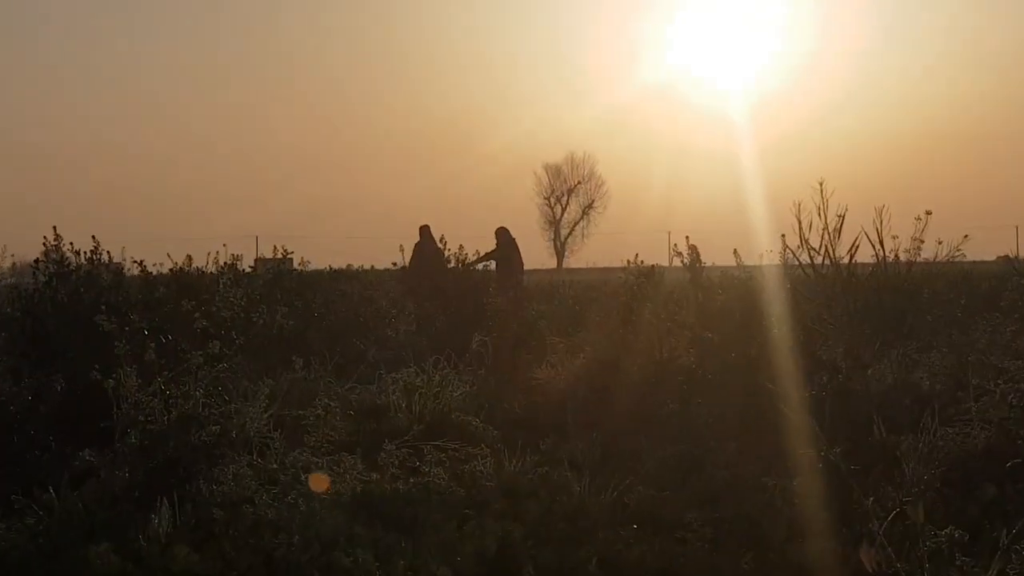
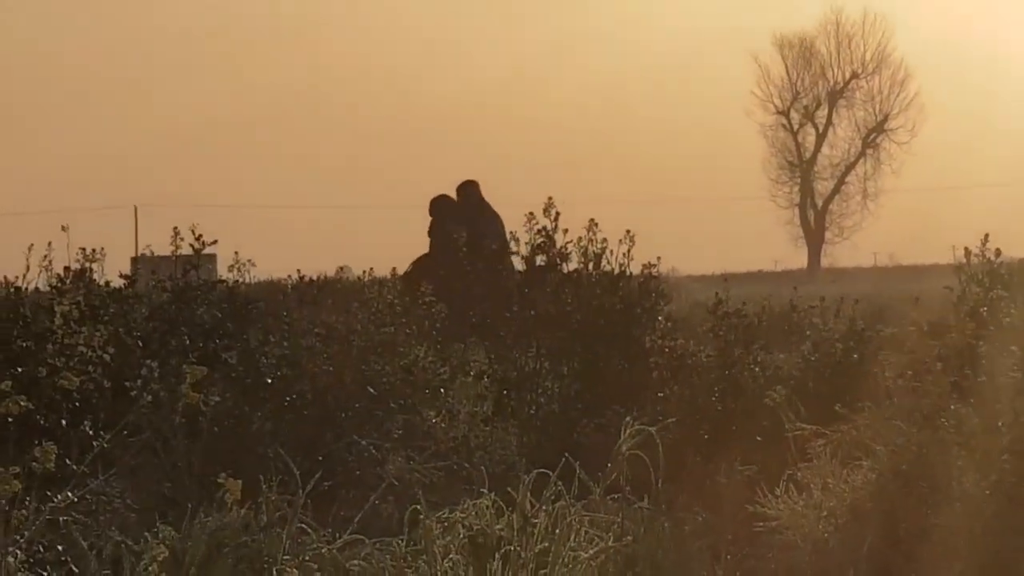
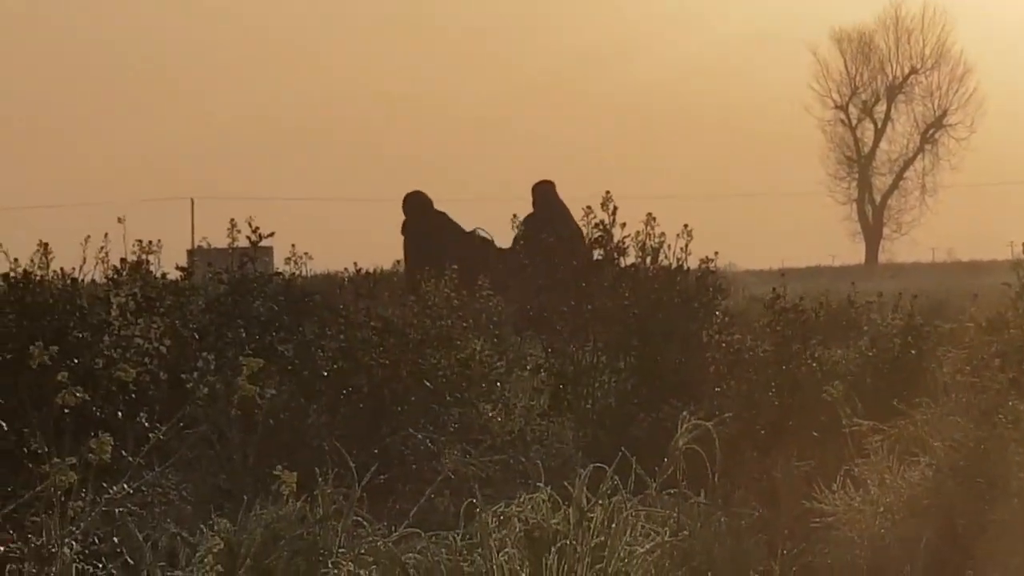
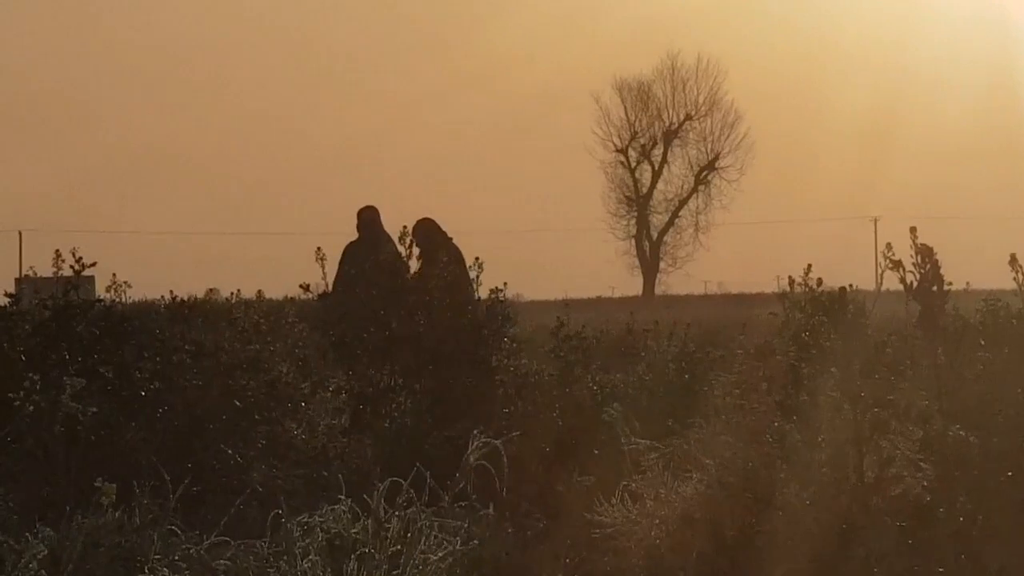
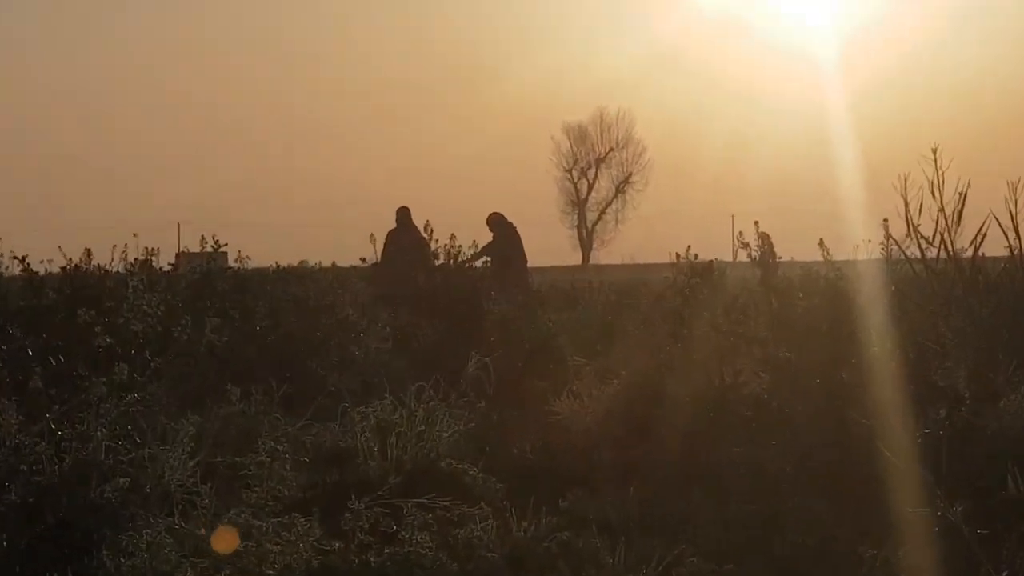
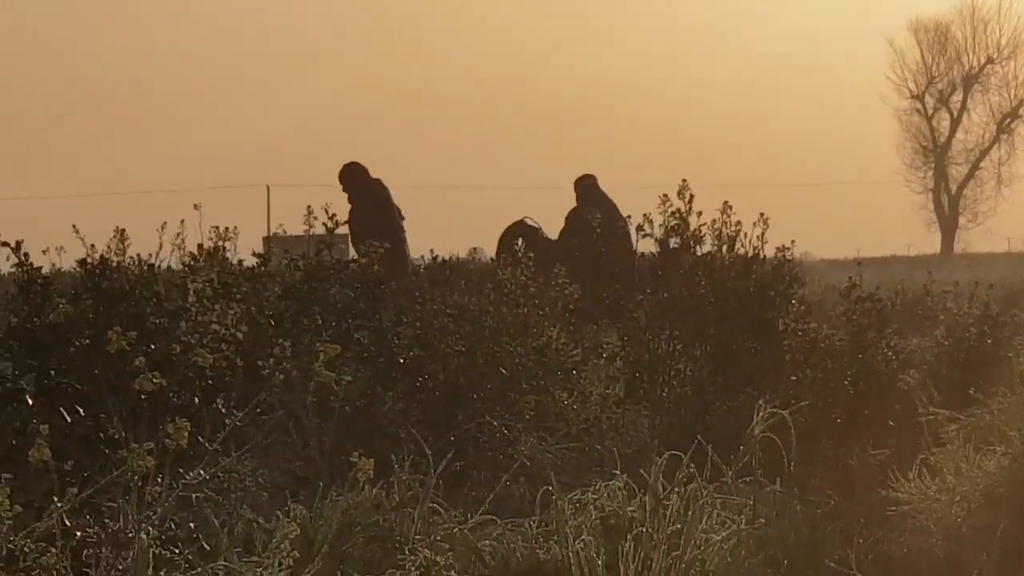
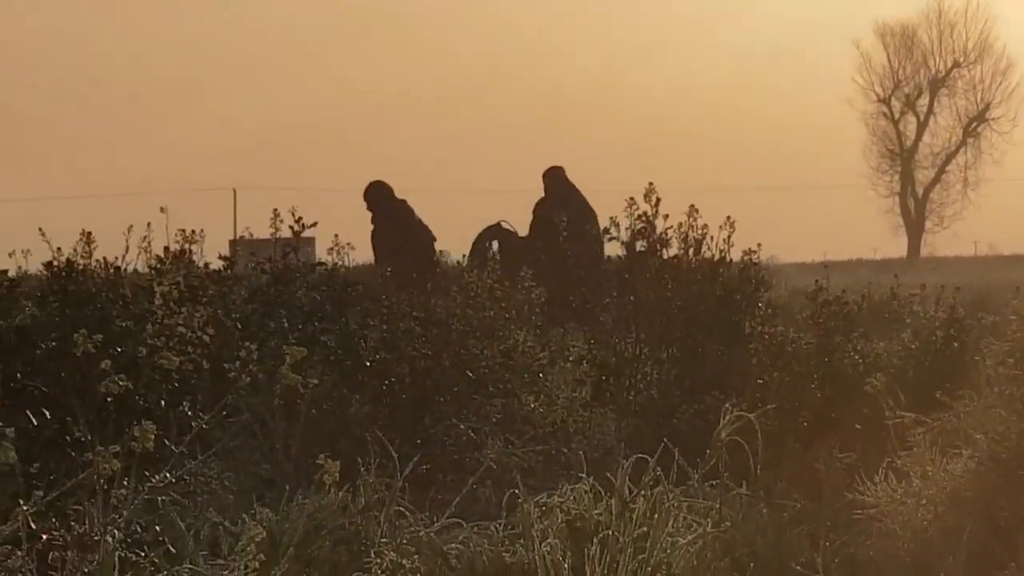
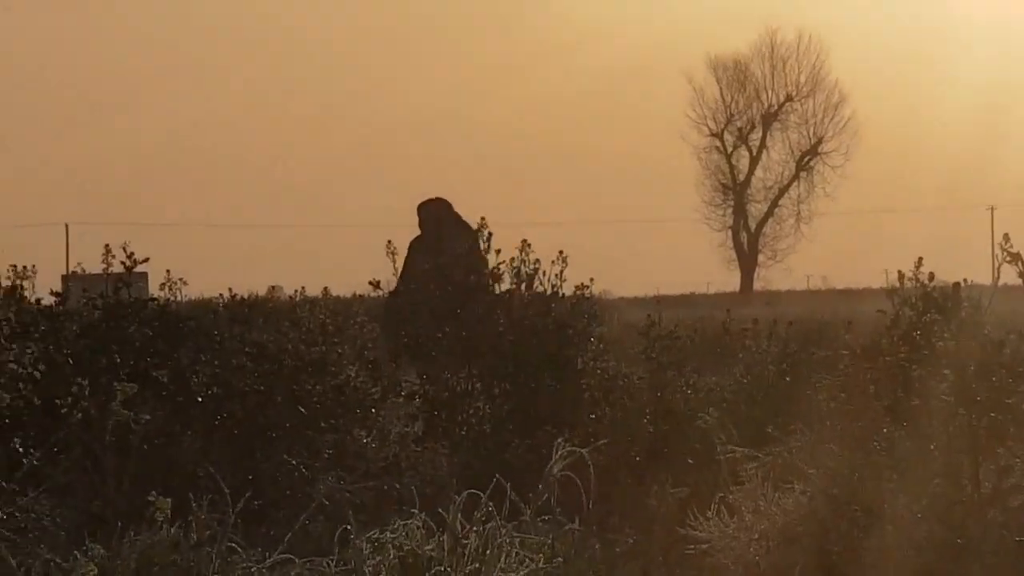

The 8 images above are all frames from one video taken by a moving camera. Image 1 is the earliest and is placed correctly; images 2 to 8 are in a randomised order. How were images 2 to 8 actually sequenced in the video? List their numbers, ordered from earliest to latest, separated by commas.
5, 4, 8, 2, 3, 7, 6
